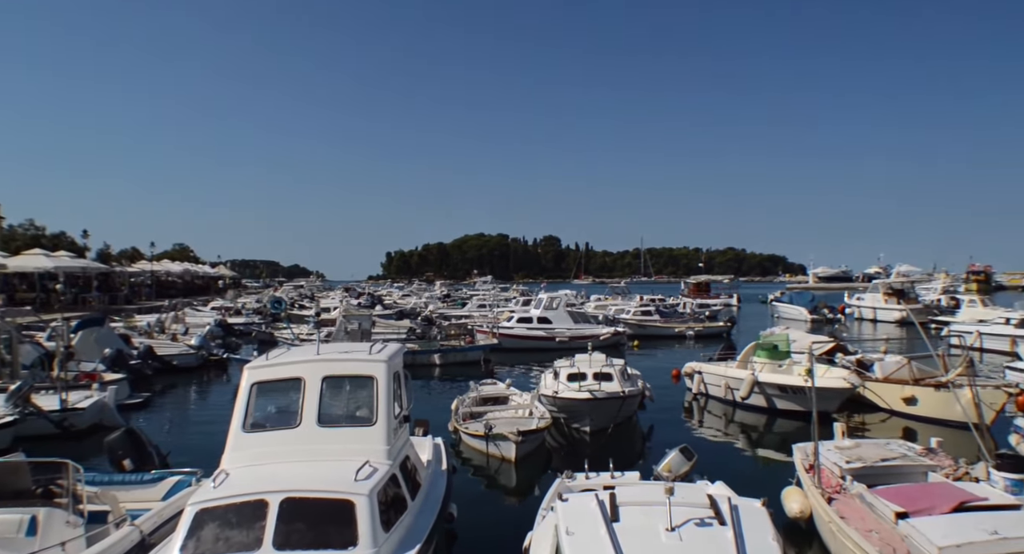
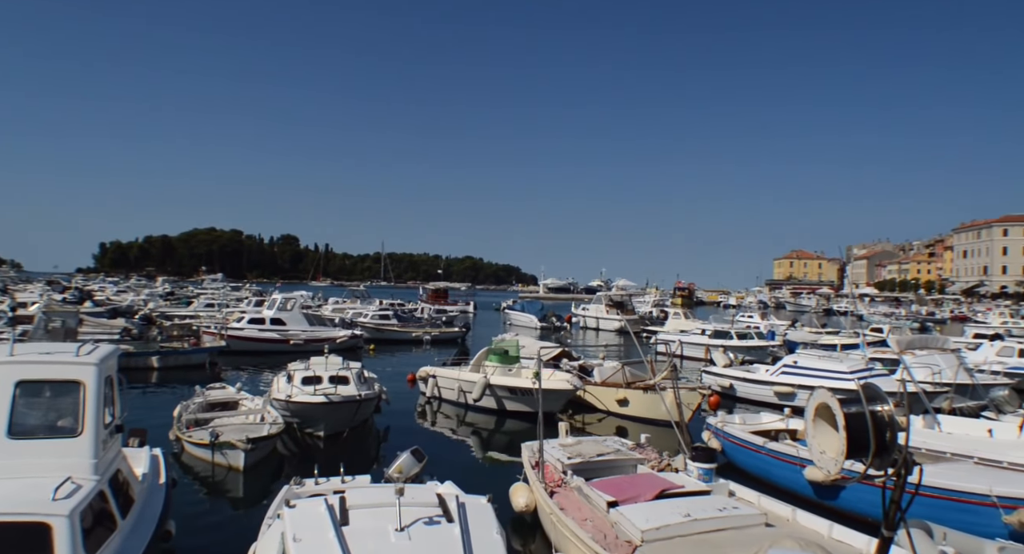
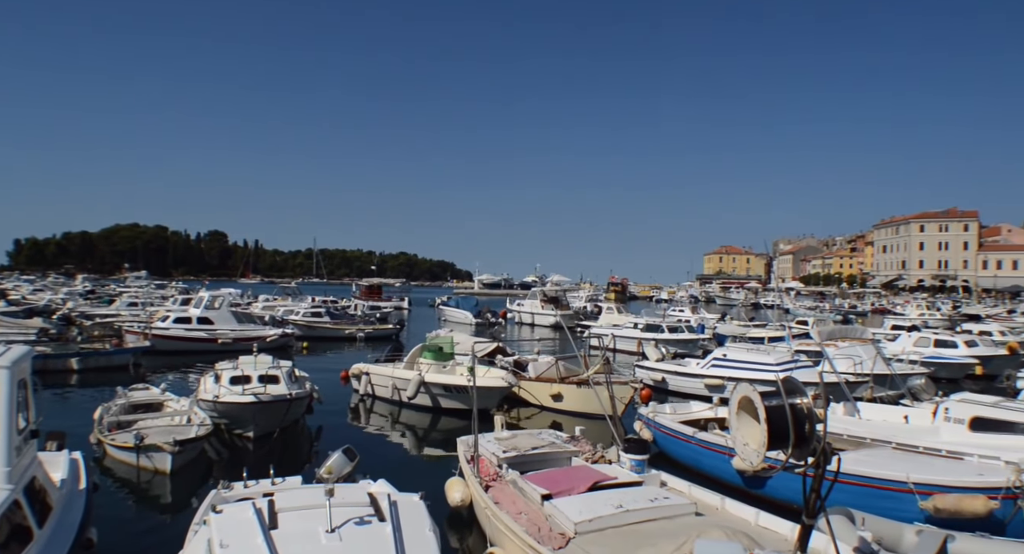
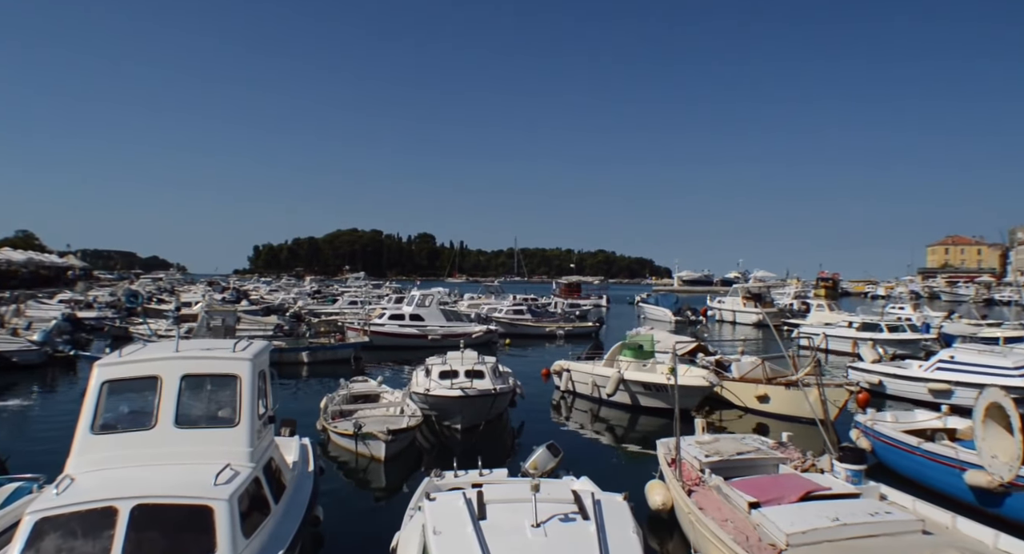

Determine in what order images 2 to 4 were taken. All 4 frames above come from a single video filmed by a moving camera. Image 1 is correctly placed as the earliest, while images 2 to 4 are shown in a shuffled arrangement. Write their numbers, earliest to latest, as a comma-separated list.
4, 2, 3
